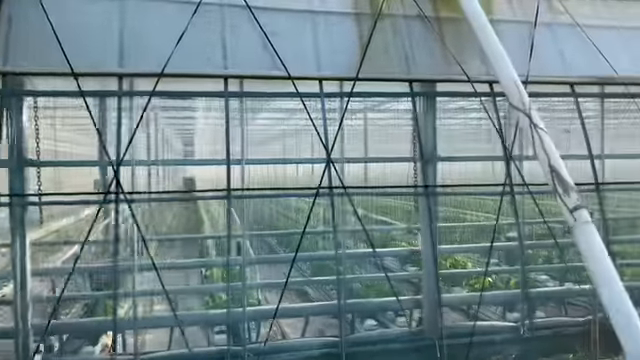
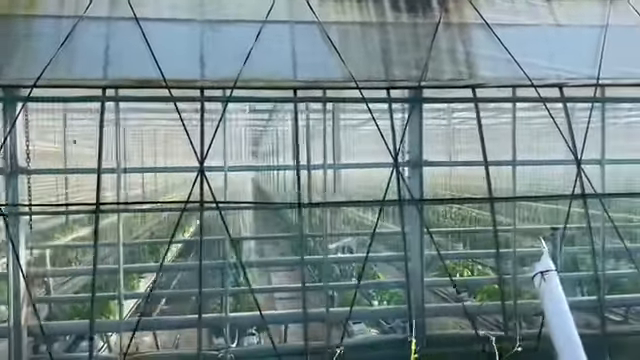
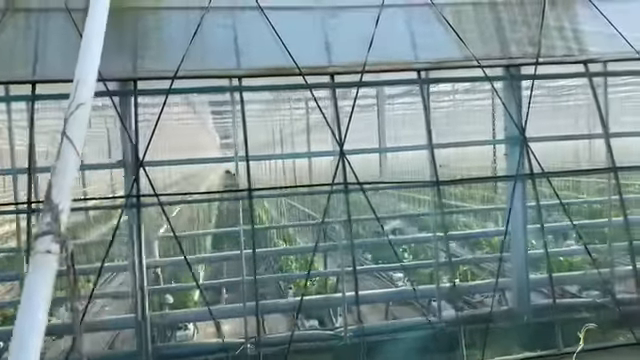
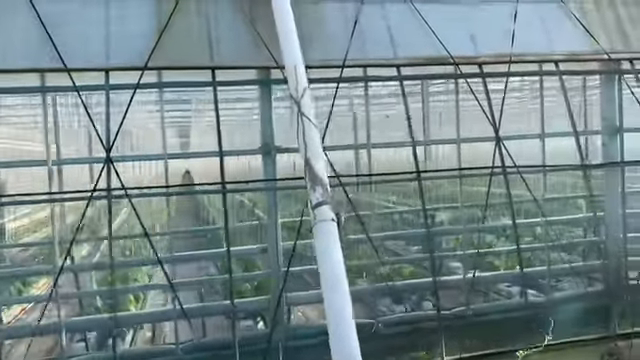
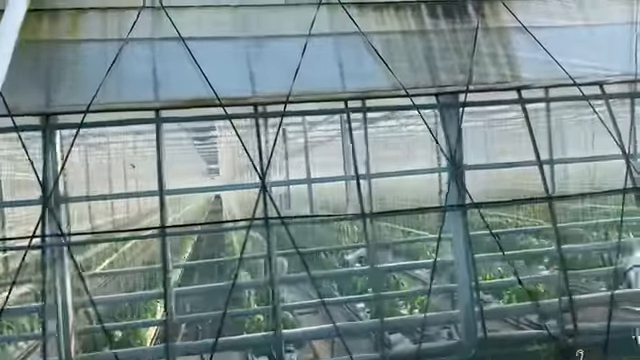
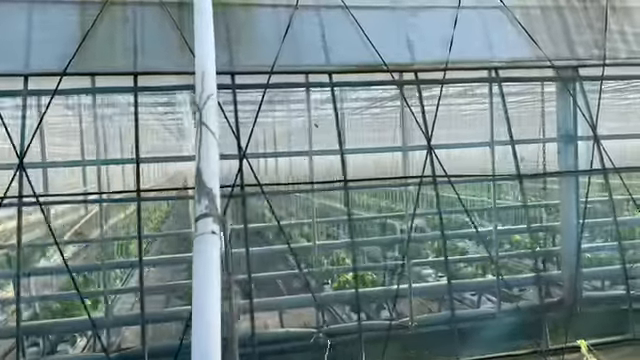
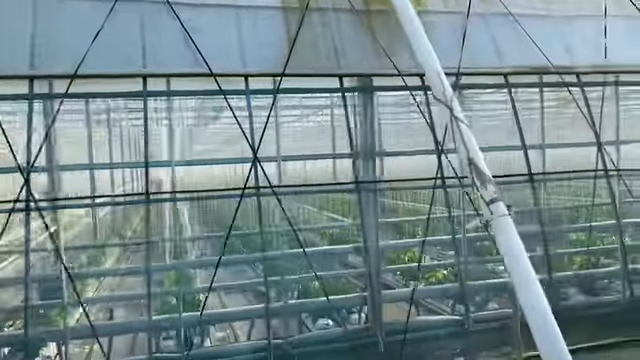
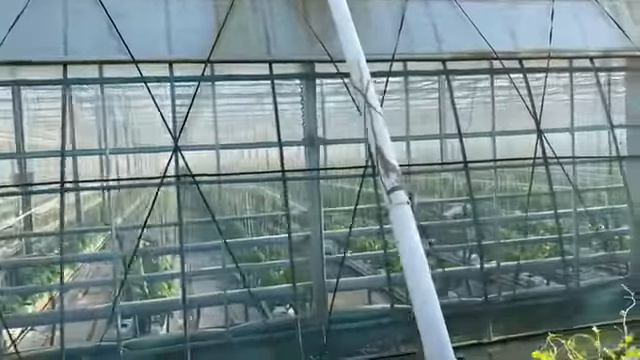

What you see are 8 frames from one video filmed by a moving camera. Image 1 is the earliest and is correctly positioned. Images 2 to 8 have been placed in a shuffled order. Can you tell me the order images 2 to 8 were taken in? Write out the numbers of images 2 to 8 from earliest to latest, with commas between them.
7, 8, 4, 6, 3, 5, 2
